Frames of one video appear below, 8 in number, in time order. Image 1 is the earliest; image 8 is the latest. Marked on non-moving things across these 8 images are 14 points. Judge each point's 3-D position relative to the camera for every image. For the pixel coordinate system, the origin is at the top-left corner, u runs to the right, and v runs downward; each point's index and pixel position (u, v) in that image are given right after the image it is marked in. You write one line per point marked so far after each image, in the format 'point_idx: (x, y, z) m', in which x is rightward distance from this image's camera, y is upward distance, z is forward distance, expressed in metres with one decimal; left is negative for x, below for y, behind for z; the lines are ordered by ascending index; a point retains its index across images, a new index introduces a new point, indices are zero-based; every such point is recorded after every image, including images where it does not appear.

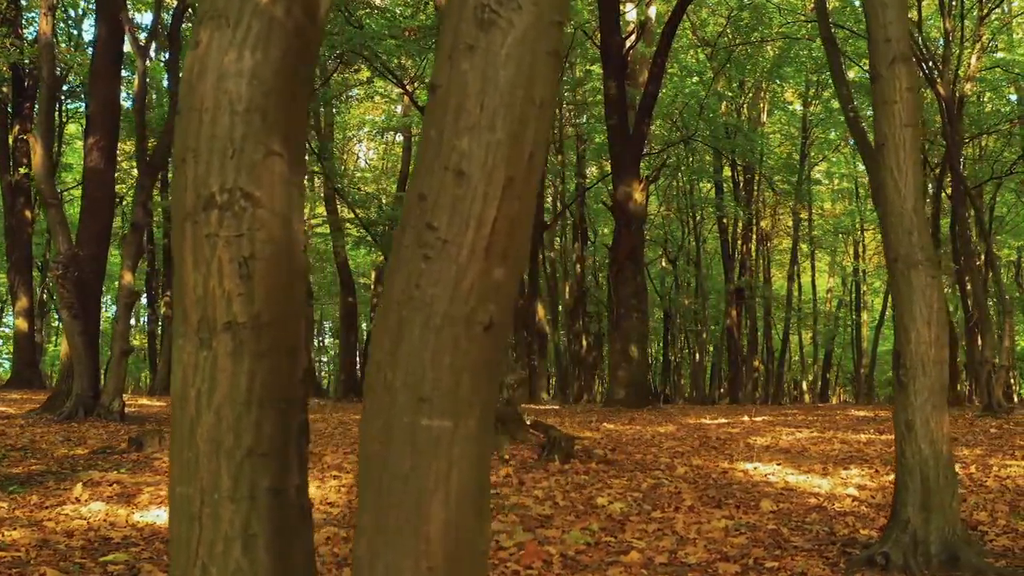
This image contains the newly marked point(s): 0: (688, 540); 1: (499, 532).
0: (+1.0, -1.5, +4.3) m
1: (-0.1, -1.4, +4.4) m
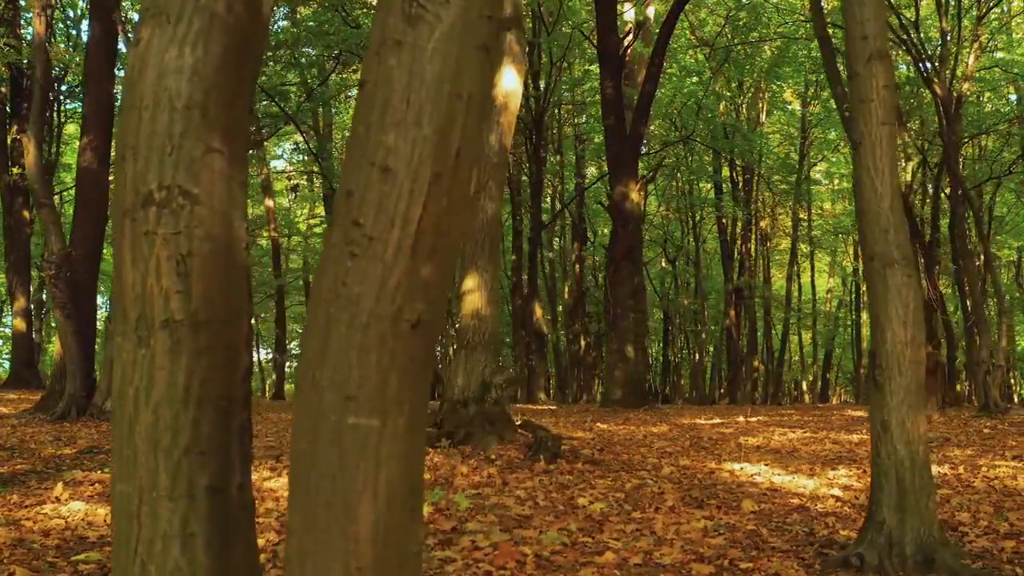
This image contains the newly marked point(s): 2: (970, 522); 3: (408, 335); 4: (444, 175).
0: (+0.9, -1.5, +4.3) m
1: (-0.2, -1.4, +4.4) m
2: (+2.9, -1.5, +4.7) m
3: (-0.2, -0.1, +1.5) m
4: (-0.1, +0.2, +1.5) m
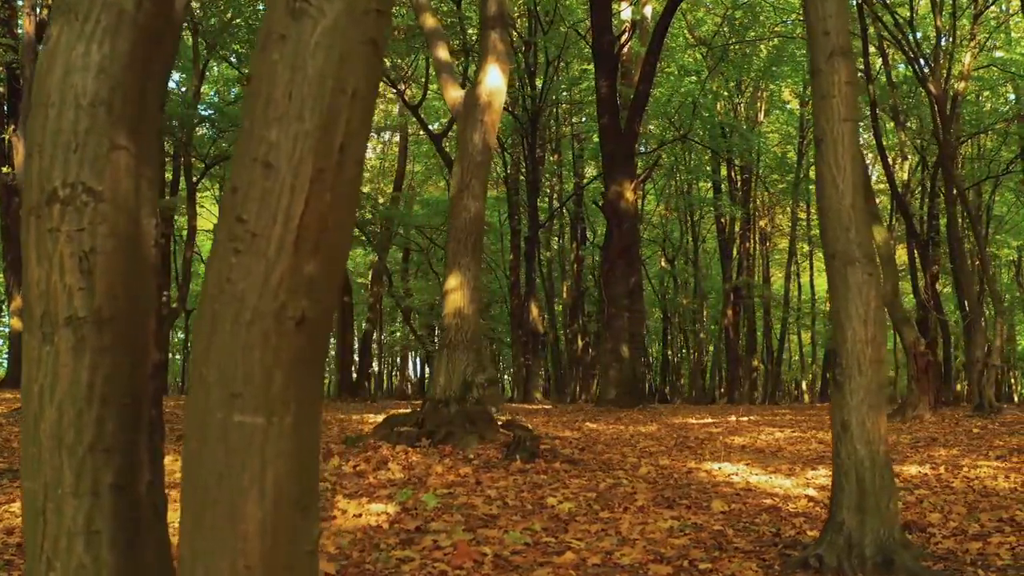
0: (+0.7, -1.5, +4.3) m
1: (-0.4, -1.4, +4.4) m
2: (+2.7, -1.5, +4.7) m
3: (-0.5, -0.1, +1.5) m
4: (-0.4, +0.2, +1.5) m
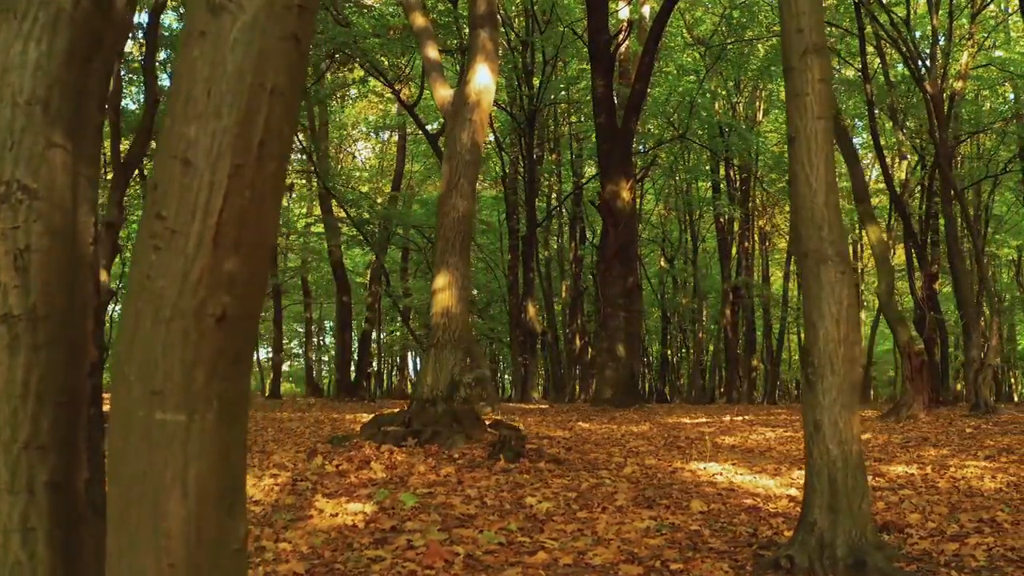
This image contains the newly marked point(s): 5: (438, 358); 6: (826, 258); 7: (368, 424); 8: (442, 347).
0: (+0.5, -1.4, +4.3) m
1: (-0.6, -1.4, +4.3) m
2: (+2.6, -1.5, +4.7) m
3: (-0.6, -0.1, +1.5) m
4: (-0.5, +0.2, +1.5) m
5: (-0.8, -0.7, +7.8) m
6: (+1.6, +0.1, +3.7) m
7: (-1.5, -1.4, +7.8) m
8: (-0.7, -0.6, +7.8) m
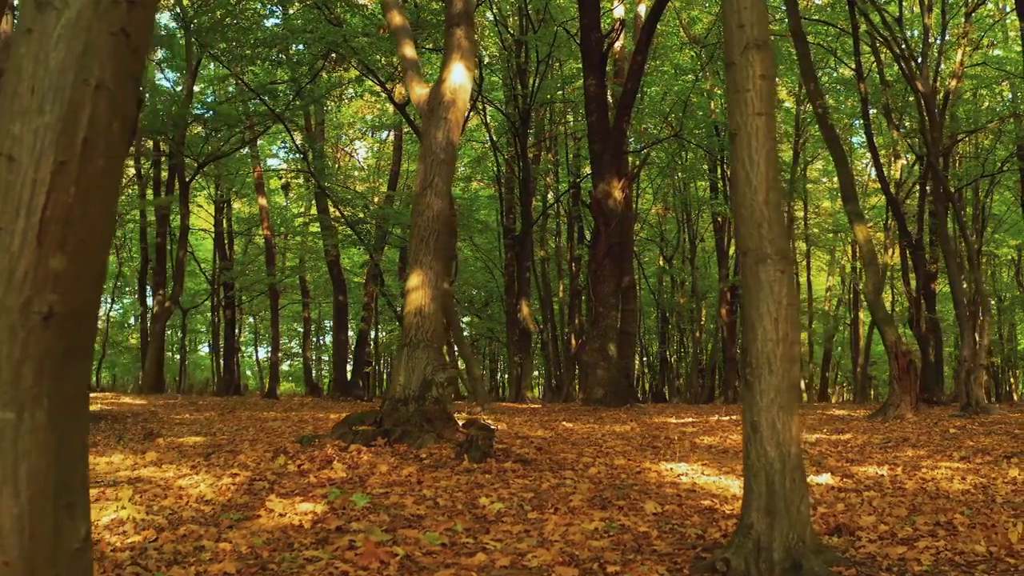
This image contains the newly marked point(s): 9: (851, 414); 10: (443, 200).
0: (+0.2, -1.4, +4.2) m
1: (-0.9, -1.4, +4.3) m
2: (+2.3, -1.5, +4.6) m
3: (-1.0, -0.1, +1.5) m
4: (-0.9, +0.2, +1.5) m
5: (-1.1, -0.7, +7.8) m
6: (+1.3, +0.2, +3.7) m
7: (-1.8, -1.4, +7.8) m
8: (-1.0, -0.6, +7.8) m
9: (+6.3, -2.3, +13.8) m
10: (-0.8, +1.0, +8.3) m
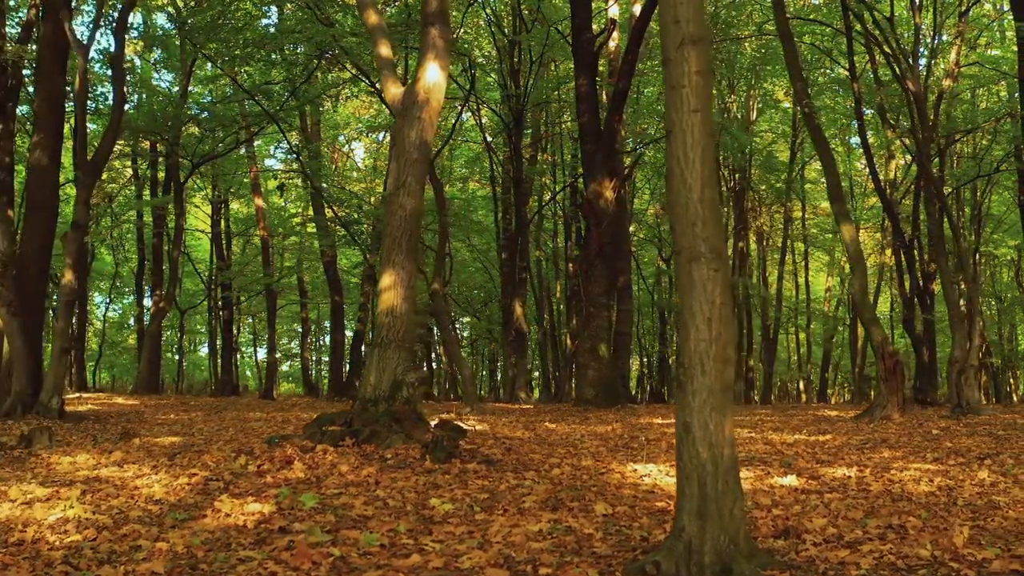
0: (-0.1, -1.4, +4.2) m
1: (-1.2, -1.4, +4.3) m
2: (+1.9, -1.5, +4.6) m
3: (-1.3, -0.1, +1.5) m
4: (-1.2, +0.3, +1.4) m
5: (-1.4, -0.7, +7.8) m
6: (+0.9, +0.2, +3.6) m
7: (-2.1, -1.4, +7.8) m
8: (-1.3, -0.6, +7.8) m
9: (+6.1, -2.3, +13.8) m
10: (-1.1, +1.0, +8.3) m
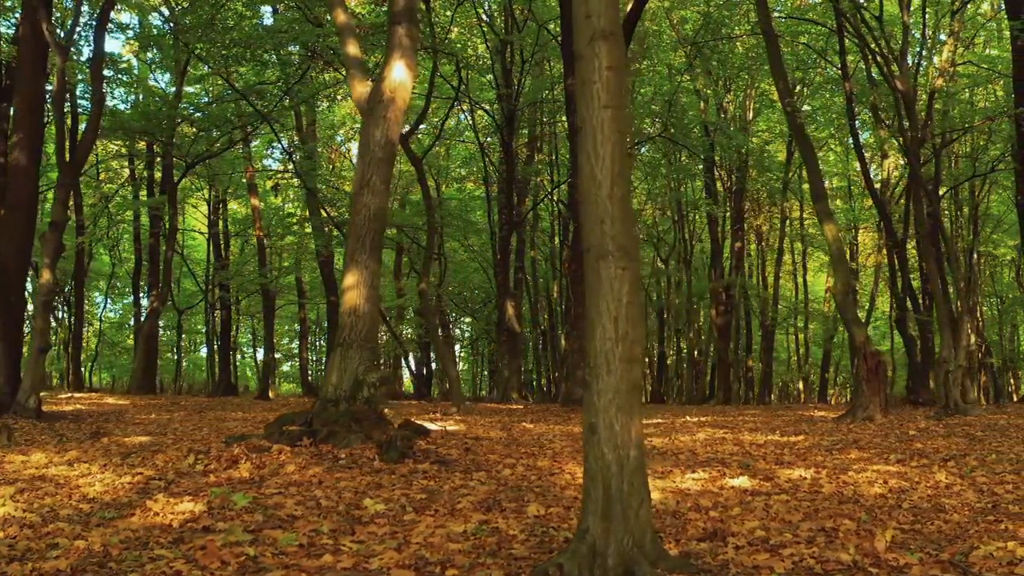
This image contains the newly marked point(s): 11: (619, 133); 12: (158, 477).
0: (-0.6, -1.4, +4.1) m
1: (-1.7, -1.4, +4.3) m
2: (+1.5, -1.5, +4.5) m
3: (-1.8, -0.1, +1.4) m
4: (-1.7, +0.3, +1.4) m
5: (-1.8, -0.7, +7.8) m
6: (+0.5, +0.2, +3.6) m
7: (-2.5, -1.4, +7.7) m
8: (-1.7, -0.6, +7.8) m
9: (+5.8, -2.3, +13.6) m
10: (-1.5, +1.0, +8.3) m
11: (+0.5, +0.8, +3.7) m
12: (-2.7, -1.5, +5.7) m
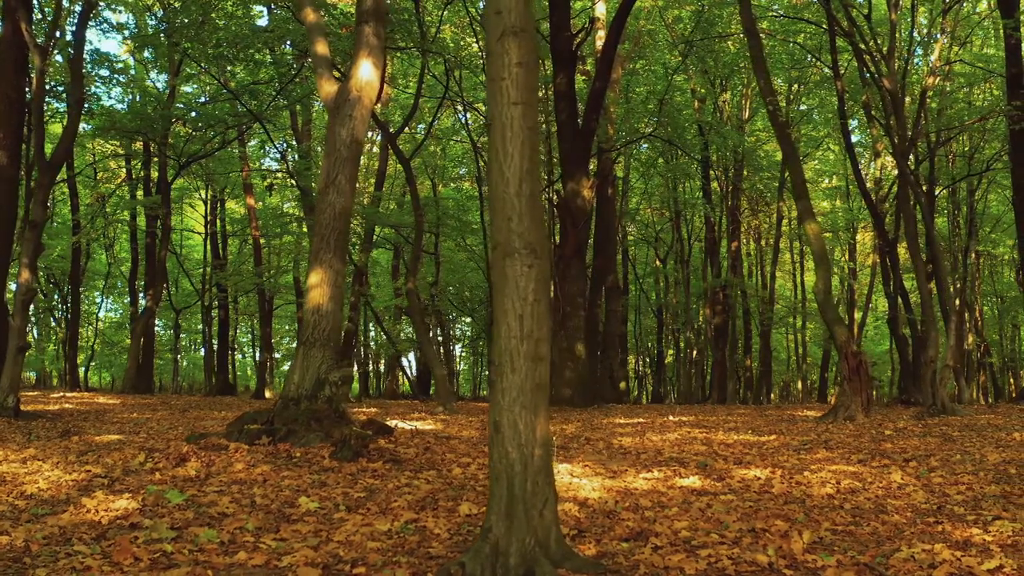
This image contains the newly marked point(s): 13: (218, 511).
0: (-1.0, -1.4, +4.1) m
1: (-2.1, -1.4, +4.3) m
2: (+1.0, -1.4, +4.5) m
3: (-2.3, 0.0, +1.4) m
4: (-2.2, +0.3, +1.4) m
5: (-2.2, -0.7, +7.8) m
6: (0.0, +0.2, +3.6) m
7: (-2.9, -1.4, +7.8) m
8: (-2.1, -0.6, +7.8) m
9: (+5.5, -2.3, +13.5) m
10: (-1.9, +1.0, +8.3) m
11: (+0.1, +0.8, +3.7) m
12: (-3.2, -1.4, +5.8) m
13: (-1.8, -1.4, +4.7) m
